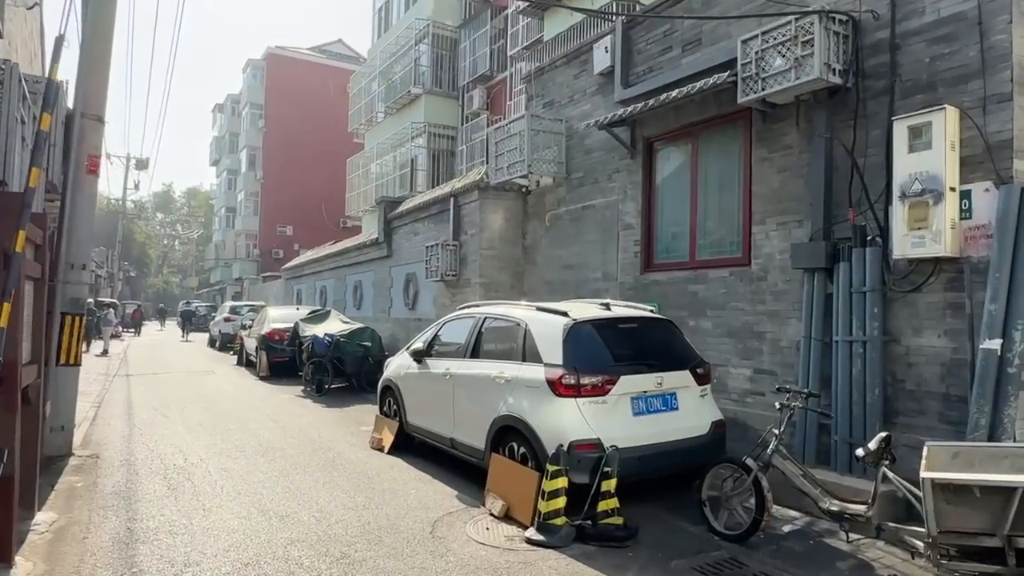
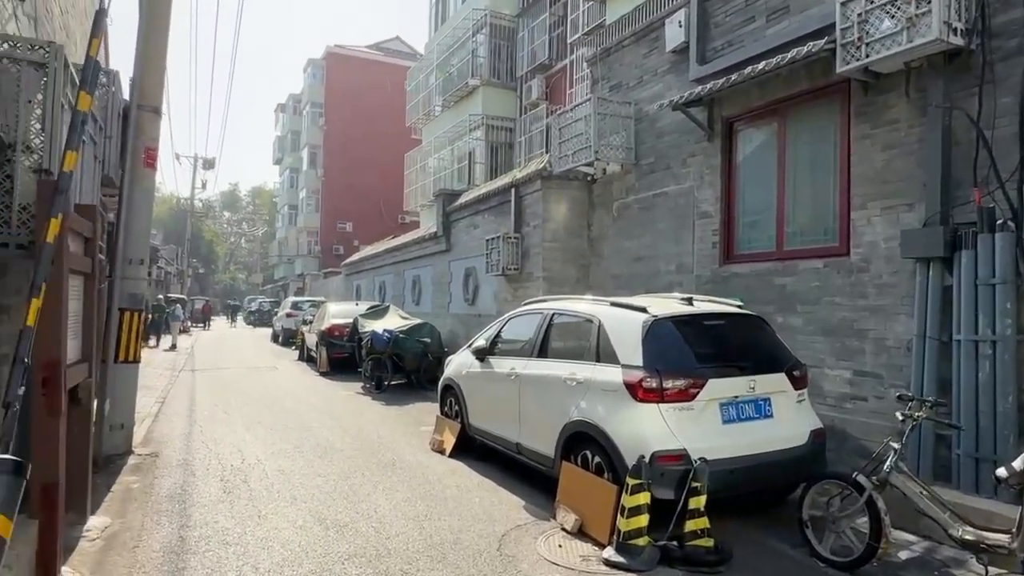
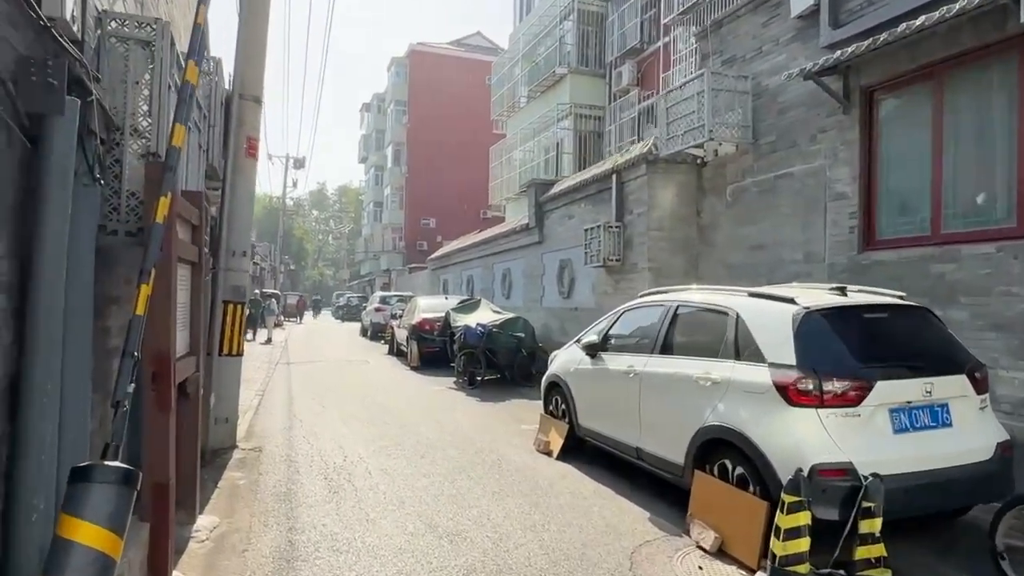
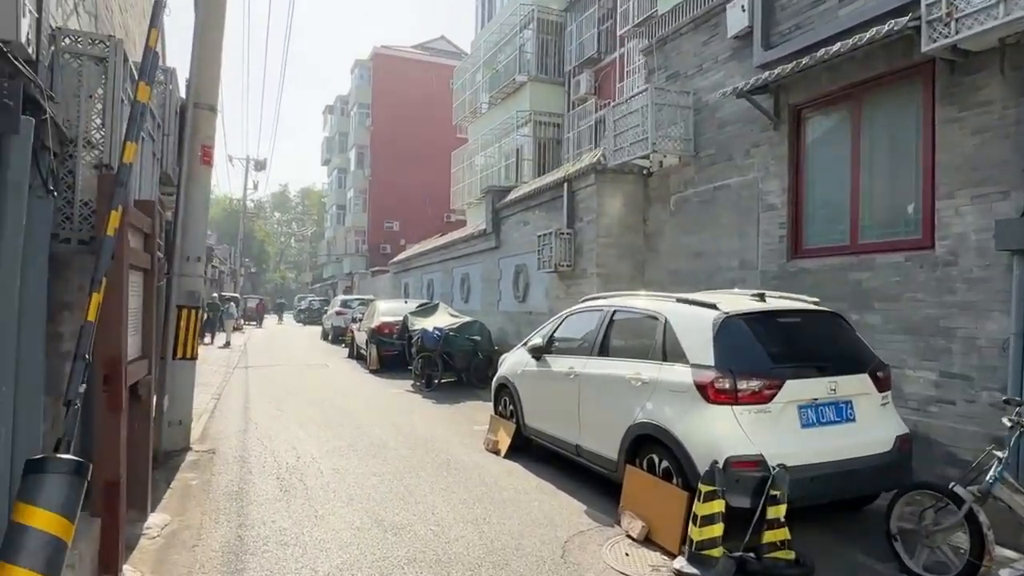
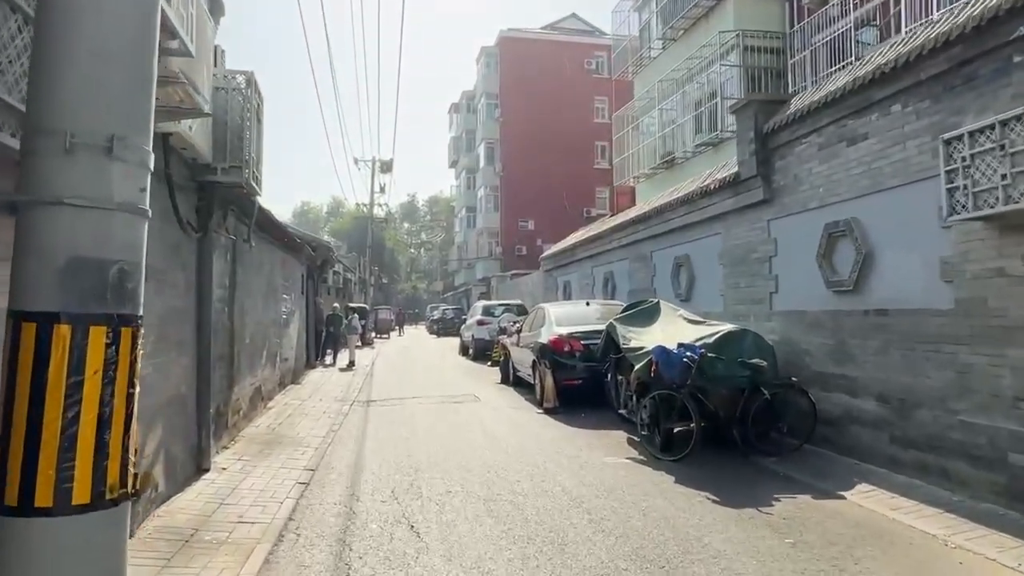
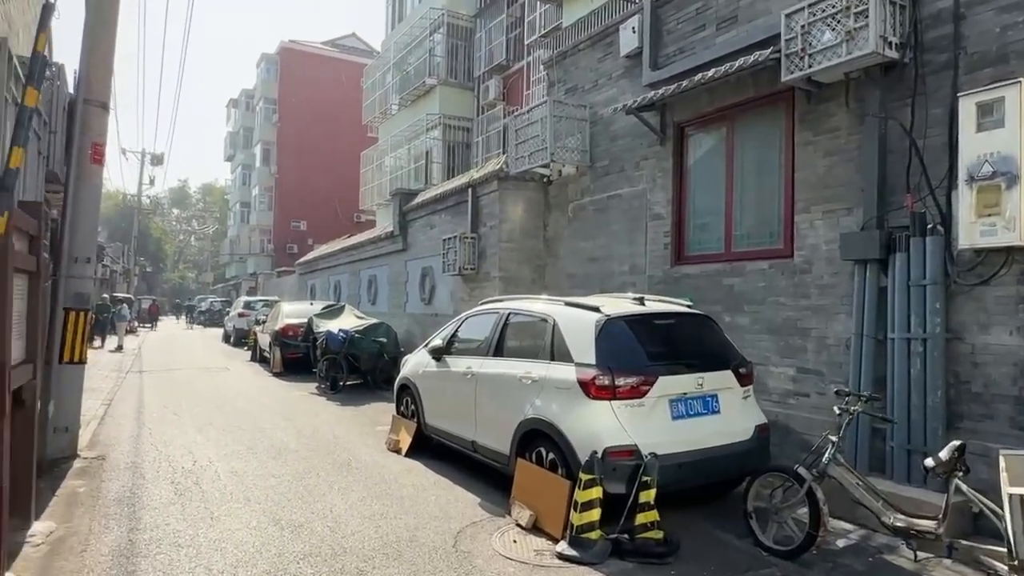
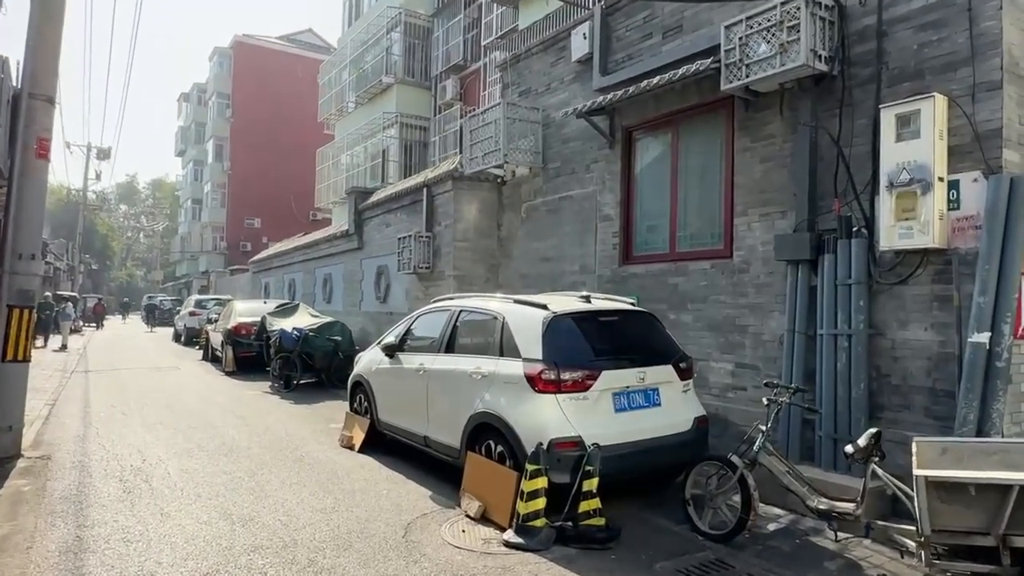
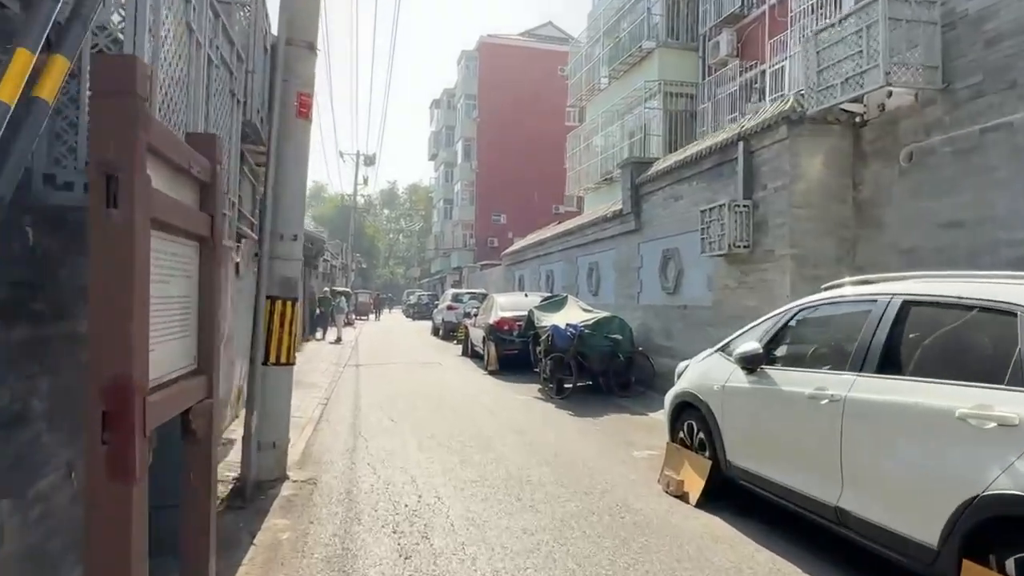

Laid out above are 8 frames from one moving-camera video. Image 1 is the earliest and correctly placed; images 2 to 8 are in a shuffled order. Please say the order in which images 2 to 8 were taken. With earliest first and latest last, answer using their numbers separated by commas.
7, 6, 2, 4, 3, 8, 5
